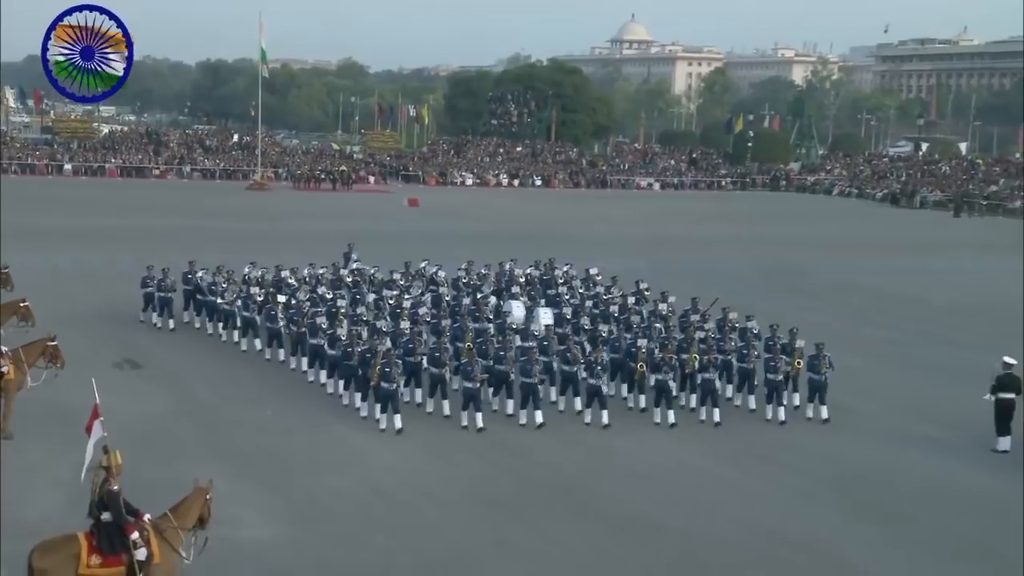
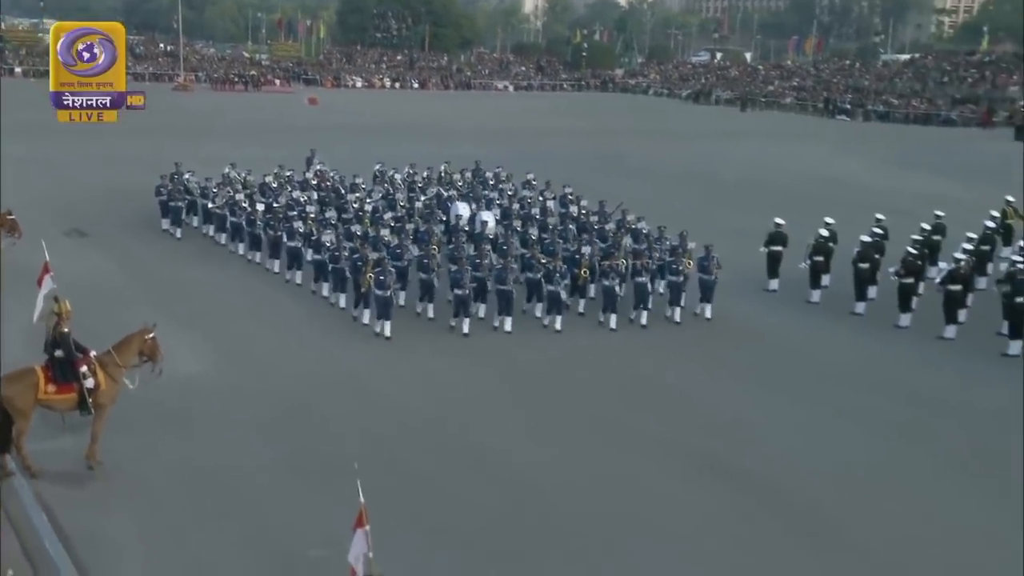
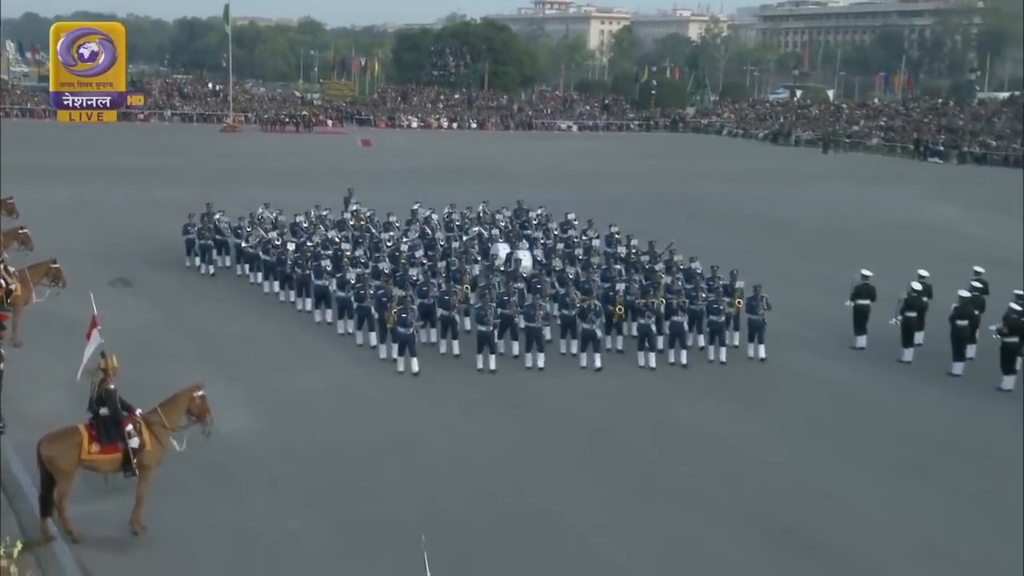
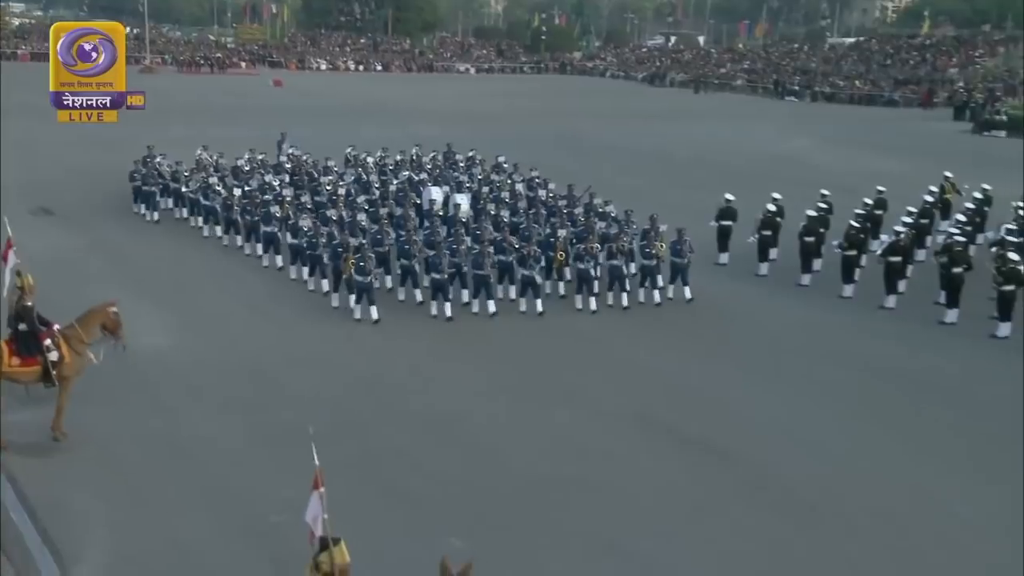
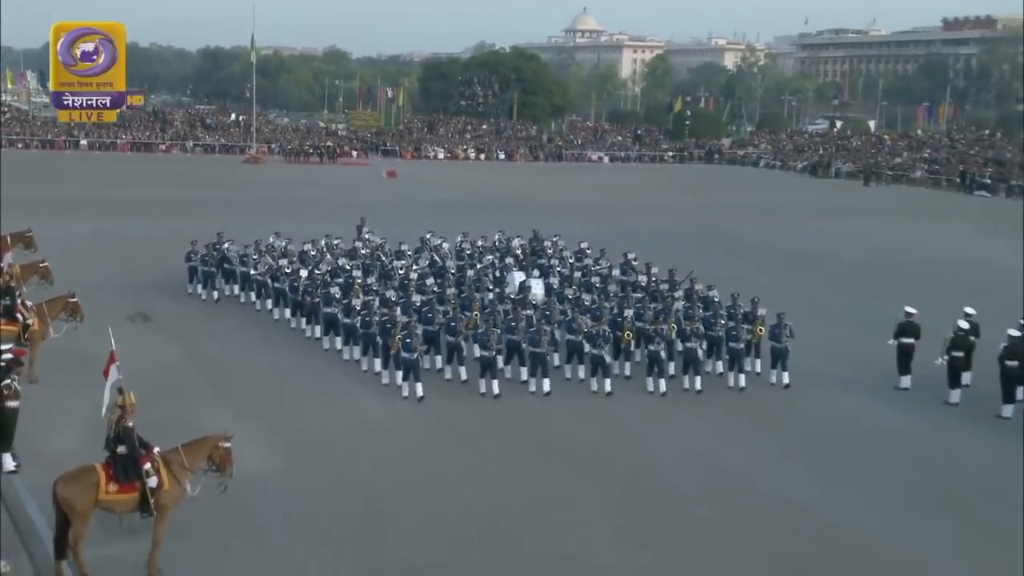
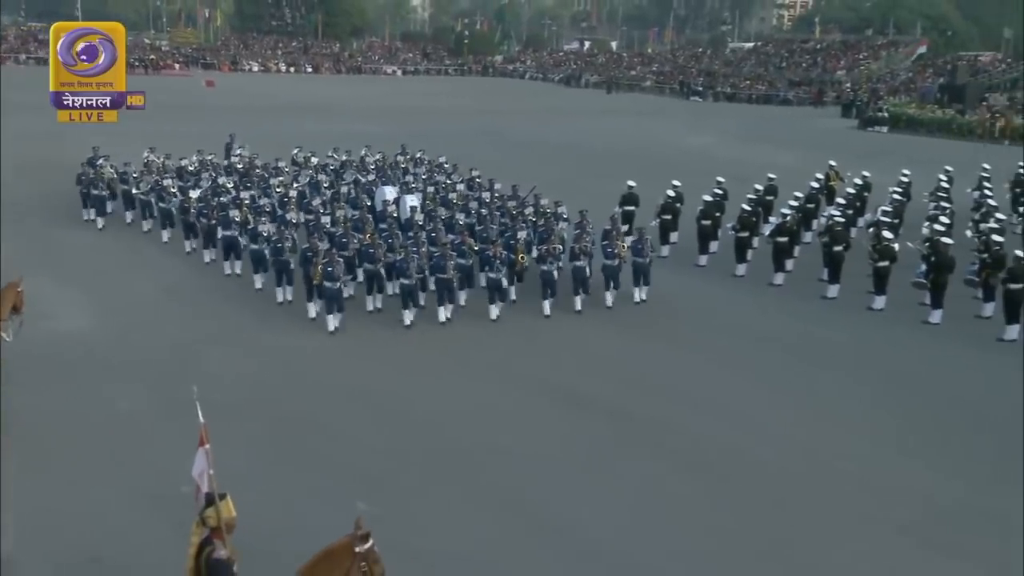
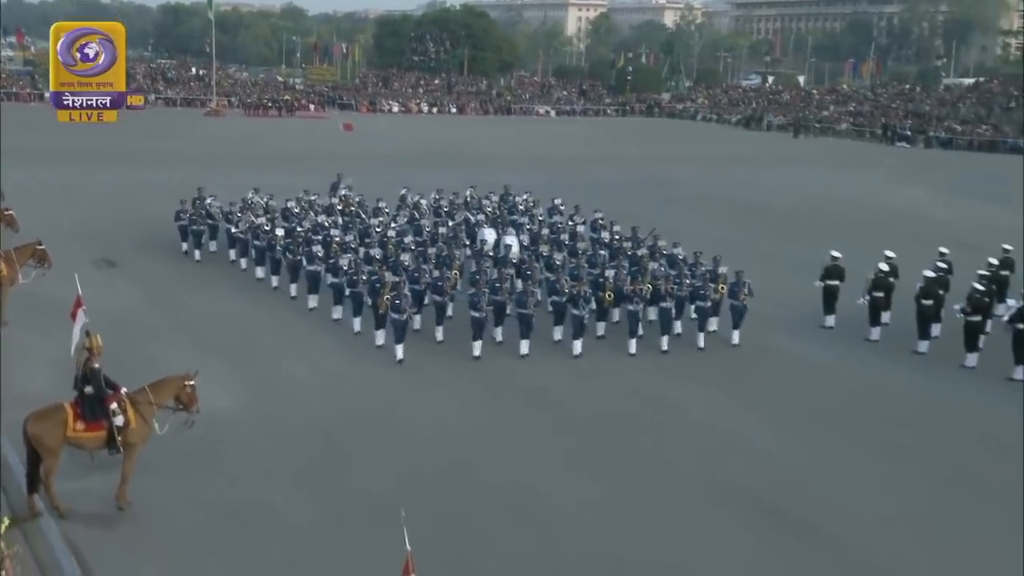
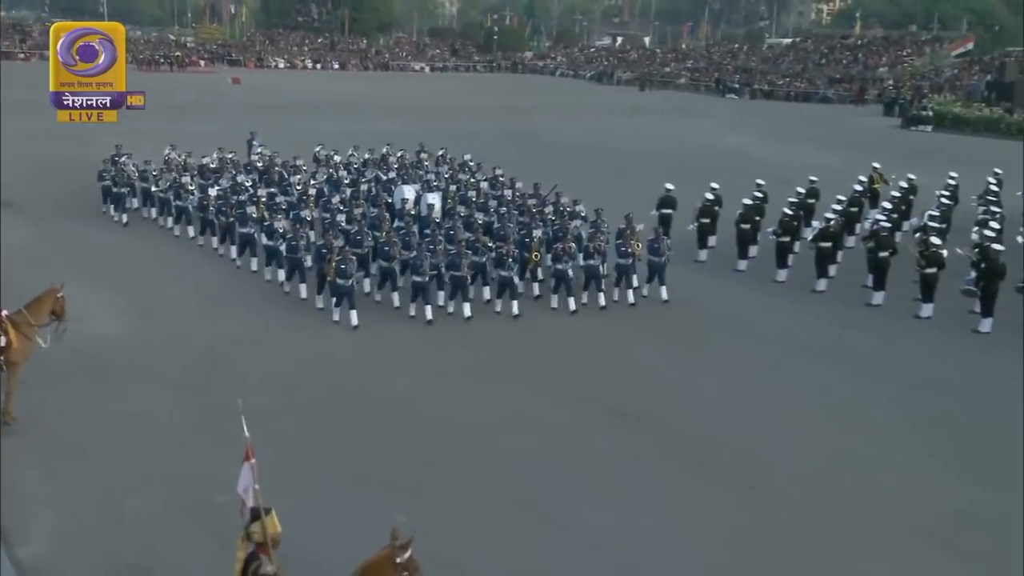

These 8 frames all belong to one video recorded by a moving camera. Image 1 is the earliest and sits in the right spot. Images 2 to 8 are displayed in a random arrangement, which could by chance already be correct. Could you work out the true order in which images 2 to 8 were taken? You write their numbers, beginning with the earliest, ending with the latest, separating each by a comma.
5, 3, 7, 2, 4, 8, 6
